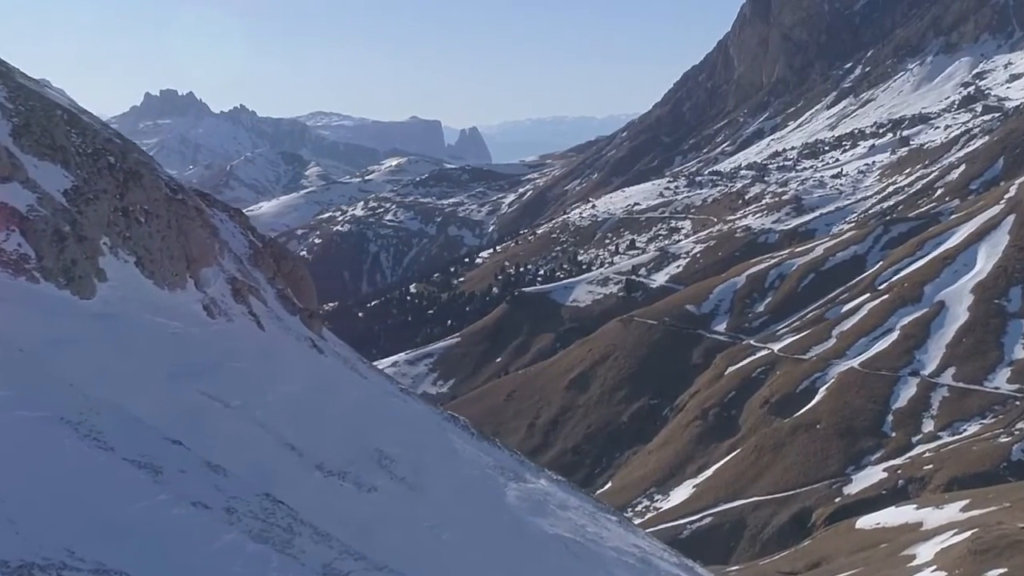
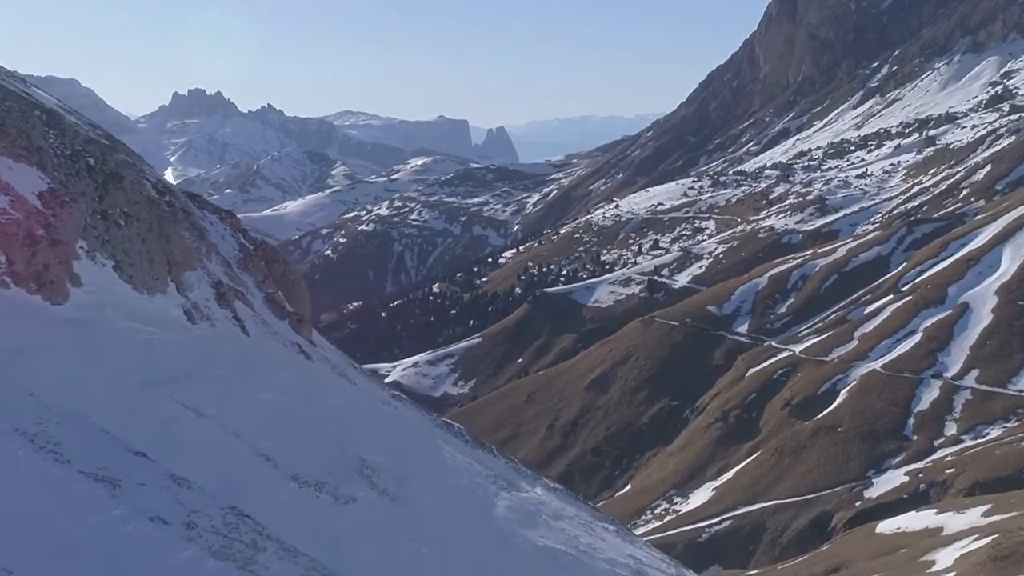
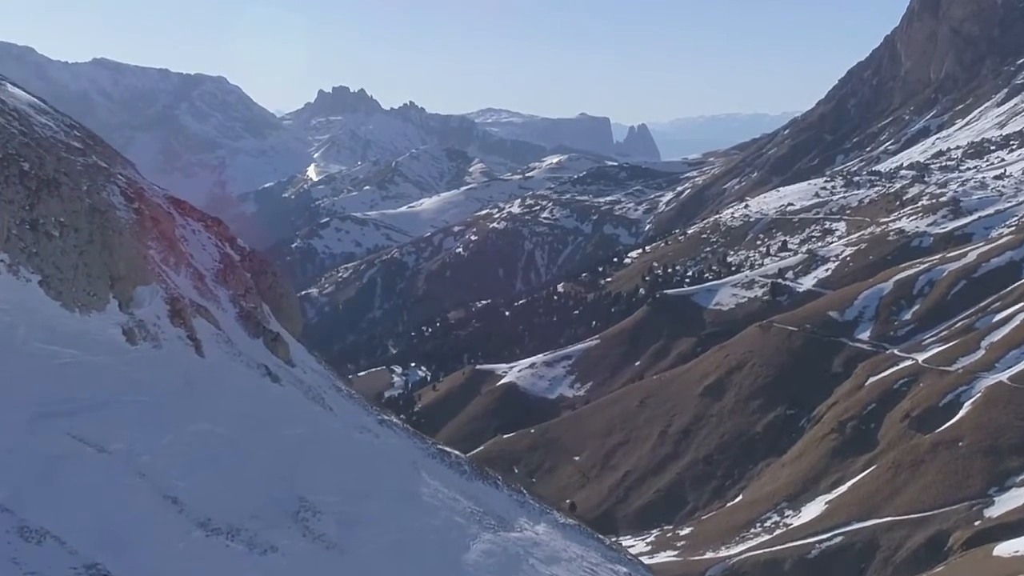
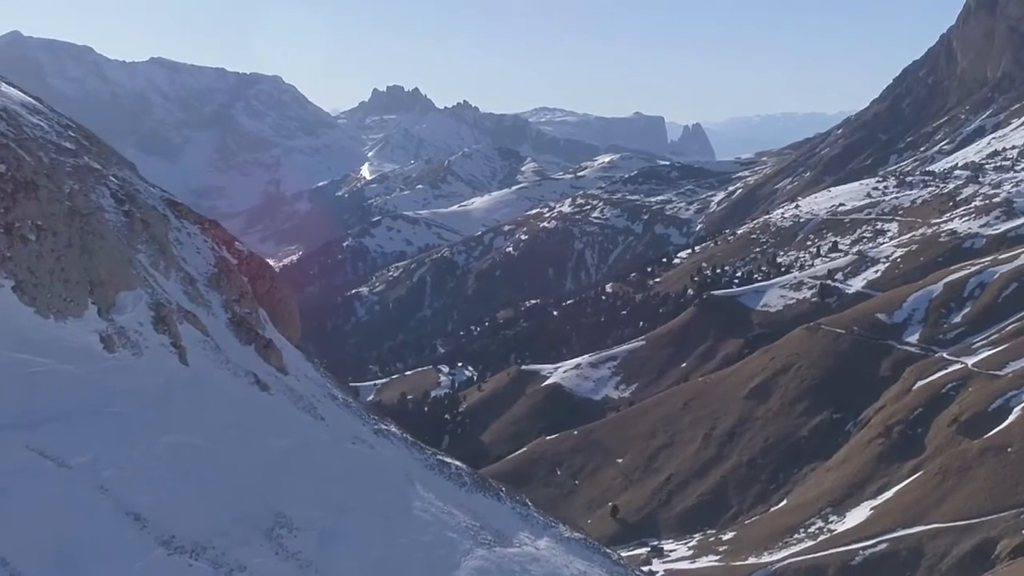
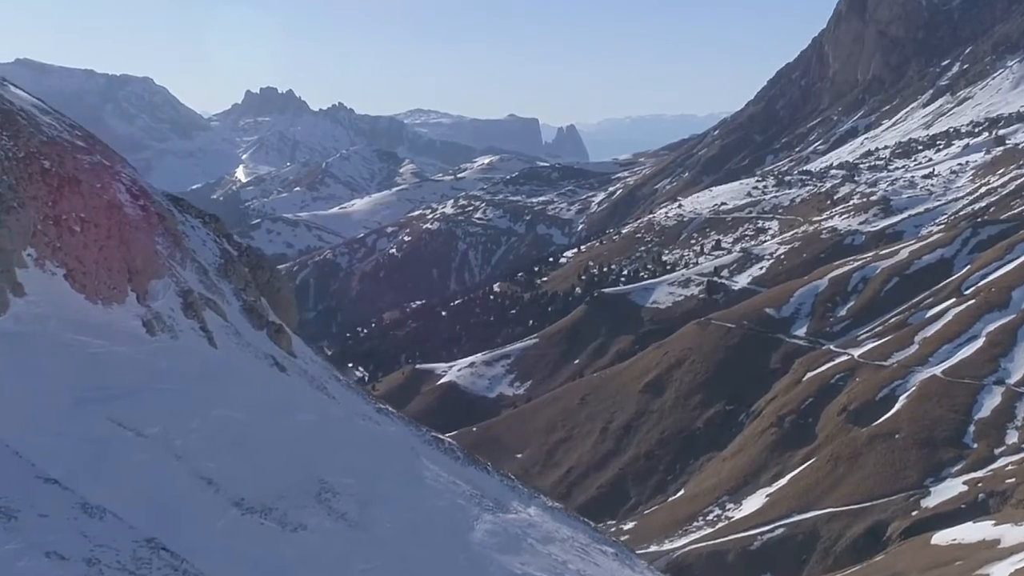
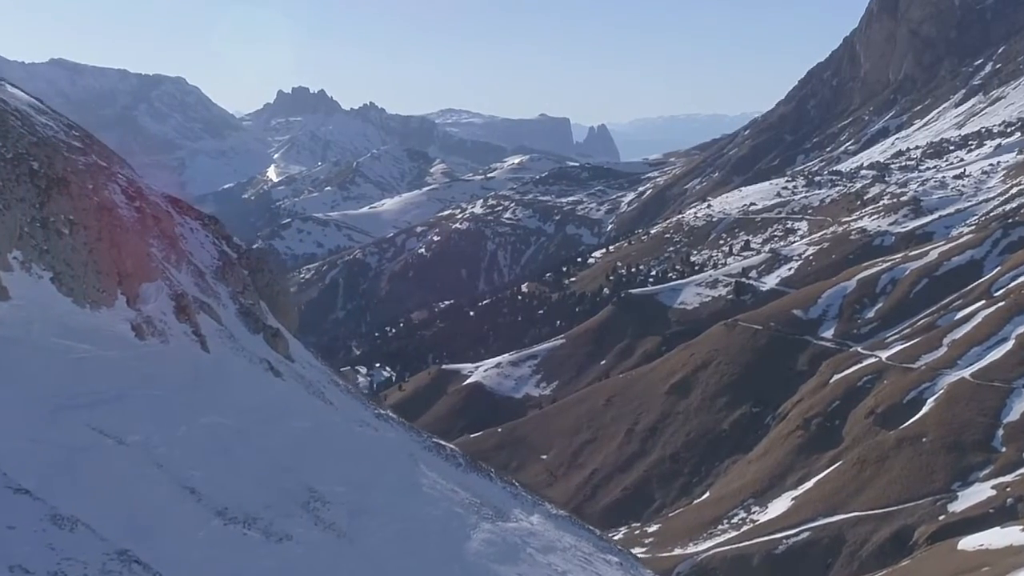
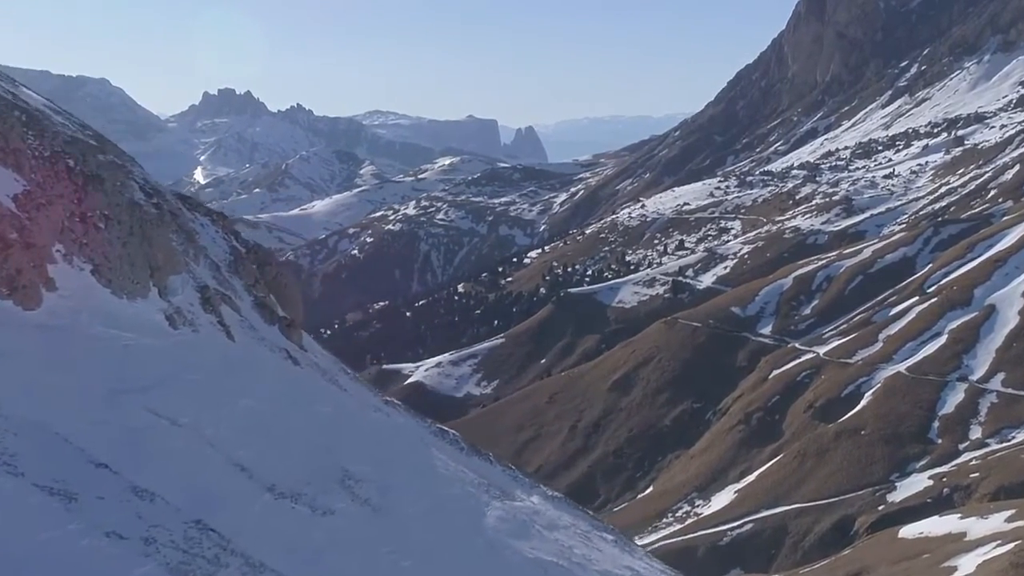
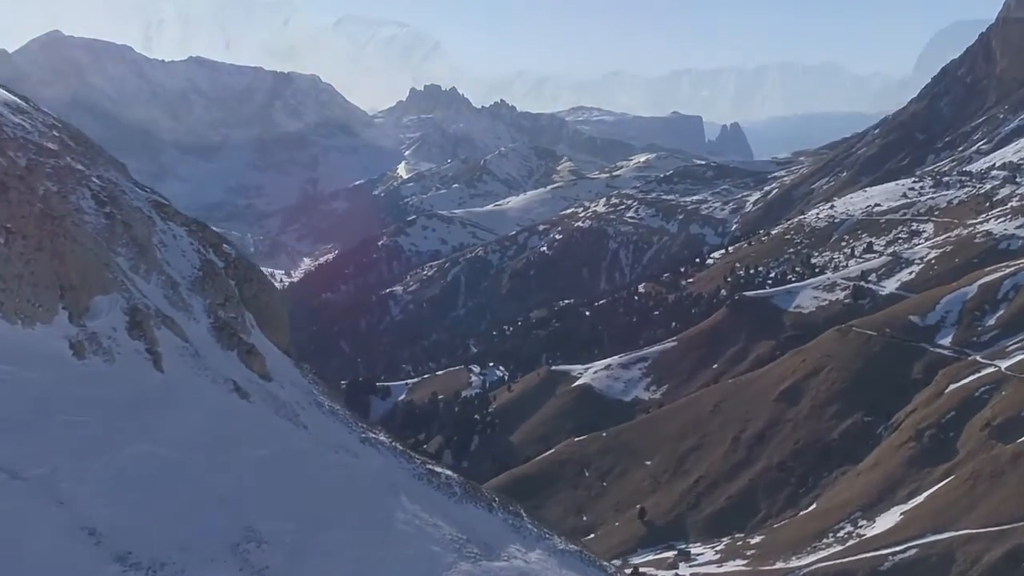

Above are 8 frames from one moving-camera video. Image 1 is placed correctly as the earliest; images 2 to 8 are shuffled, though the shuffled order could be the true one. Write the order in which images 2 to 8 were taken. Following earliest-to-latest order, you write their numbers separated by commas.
2, 7, 5, 6, 3, 4, 8
